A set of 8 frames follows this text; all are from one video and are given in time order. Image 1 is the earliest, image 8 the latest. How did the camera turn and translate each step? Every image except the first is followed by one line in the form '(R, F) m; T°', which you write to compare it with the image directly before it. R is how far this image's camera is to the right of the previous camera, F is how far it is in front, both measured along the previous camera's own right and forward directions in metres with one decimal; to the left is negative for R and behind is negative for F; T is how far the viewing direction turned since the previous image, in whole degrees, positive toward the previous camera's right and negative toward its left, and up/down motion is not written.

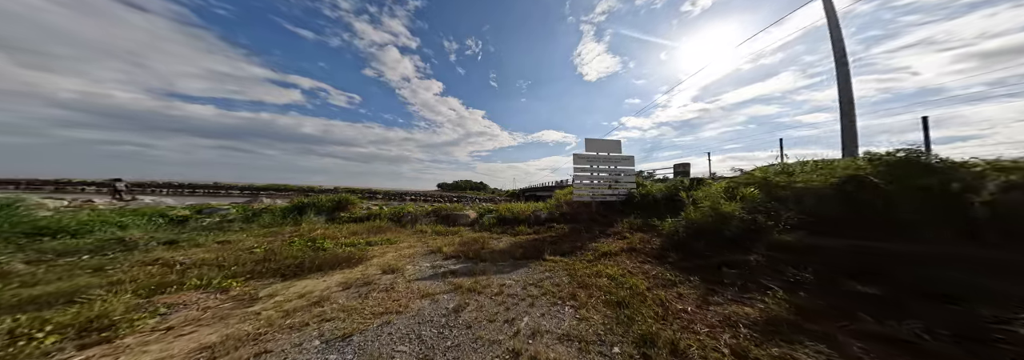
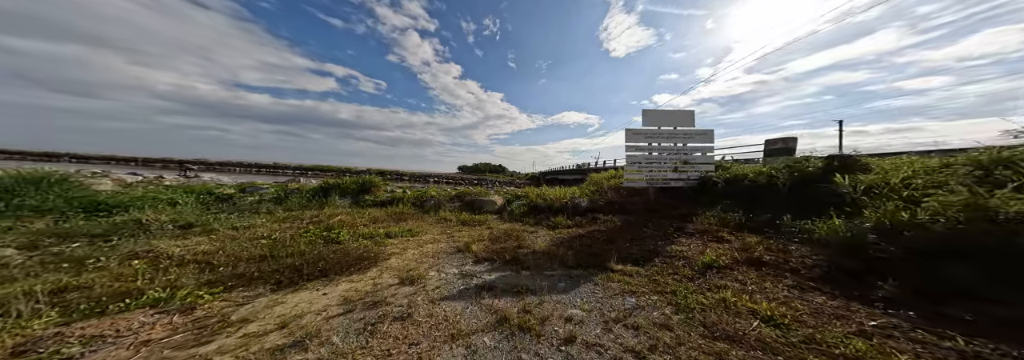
(-0.5, +1.0) m; -5°
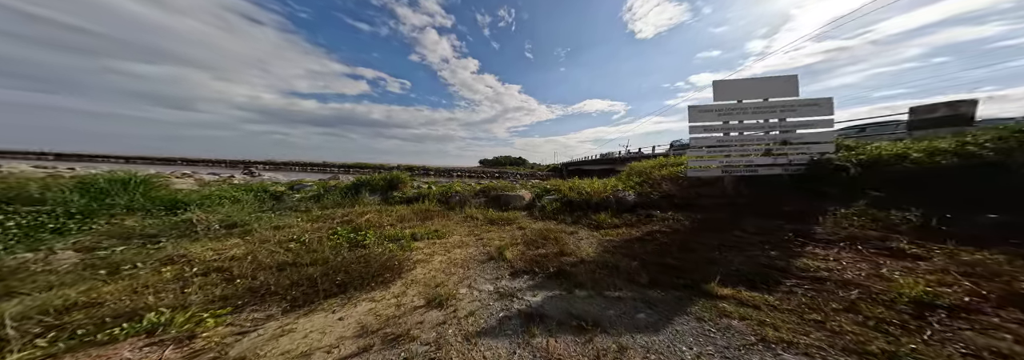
(-0.3, +0.6) m; -6°
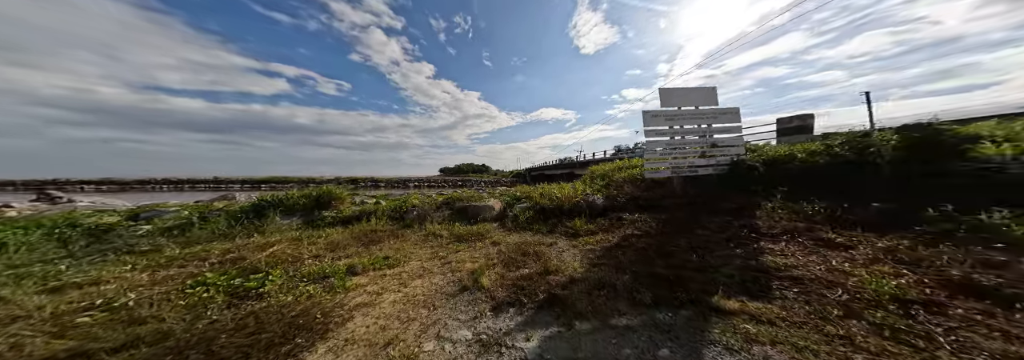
(-0.1, +0.5) m; +11°
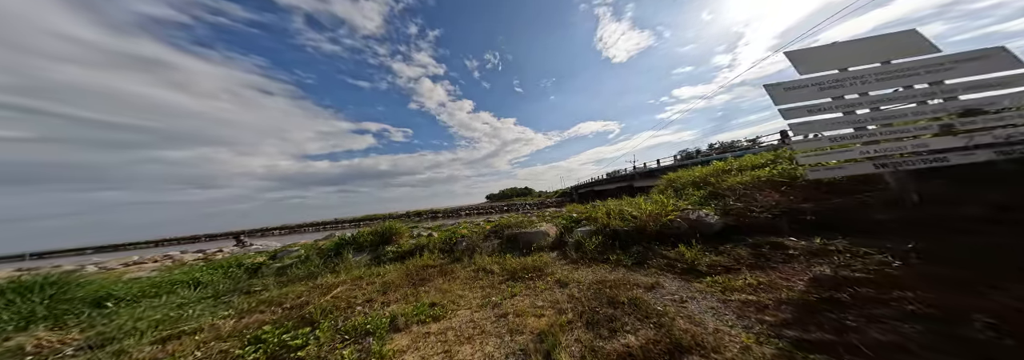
(-0.3, +0.9) m; -12°
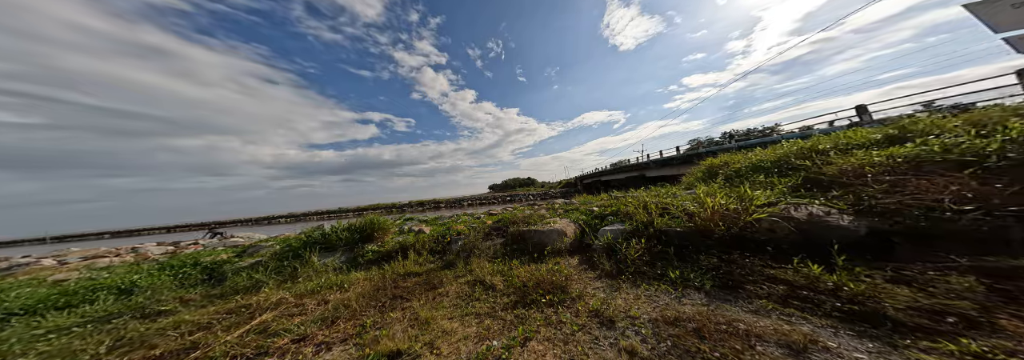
(-0.1, +1.3) m; -1°
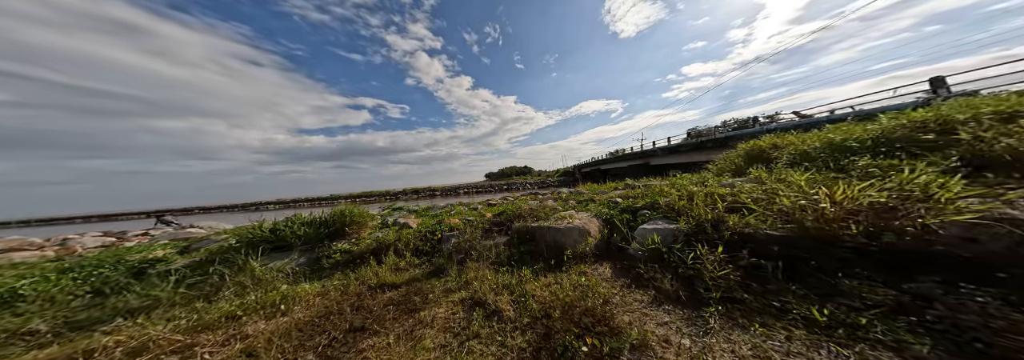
(-0.2, +1.1) m; +1°
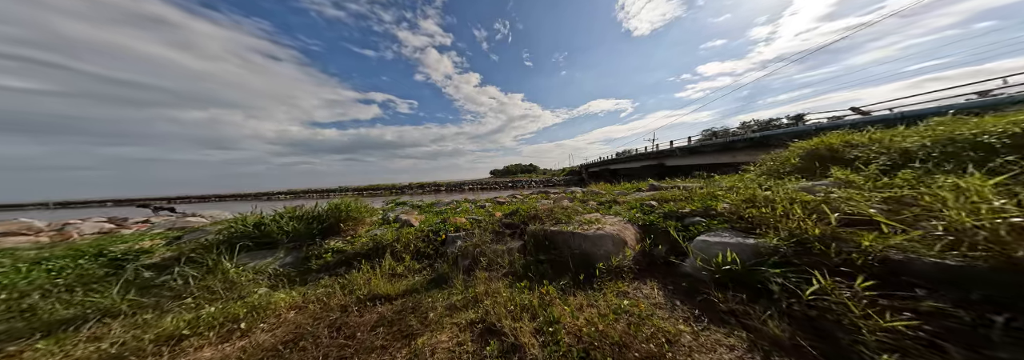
(-0.2, +0.6) m; -2°
